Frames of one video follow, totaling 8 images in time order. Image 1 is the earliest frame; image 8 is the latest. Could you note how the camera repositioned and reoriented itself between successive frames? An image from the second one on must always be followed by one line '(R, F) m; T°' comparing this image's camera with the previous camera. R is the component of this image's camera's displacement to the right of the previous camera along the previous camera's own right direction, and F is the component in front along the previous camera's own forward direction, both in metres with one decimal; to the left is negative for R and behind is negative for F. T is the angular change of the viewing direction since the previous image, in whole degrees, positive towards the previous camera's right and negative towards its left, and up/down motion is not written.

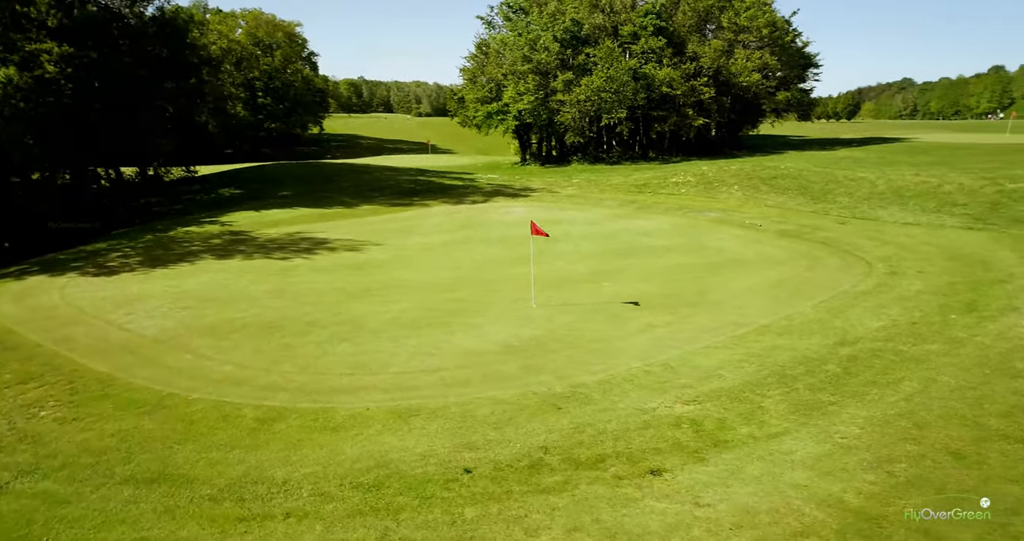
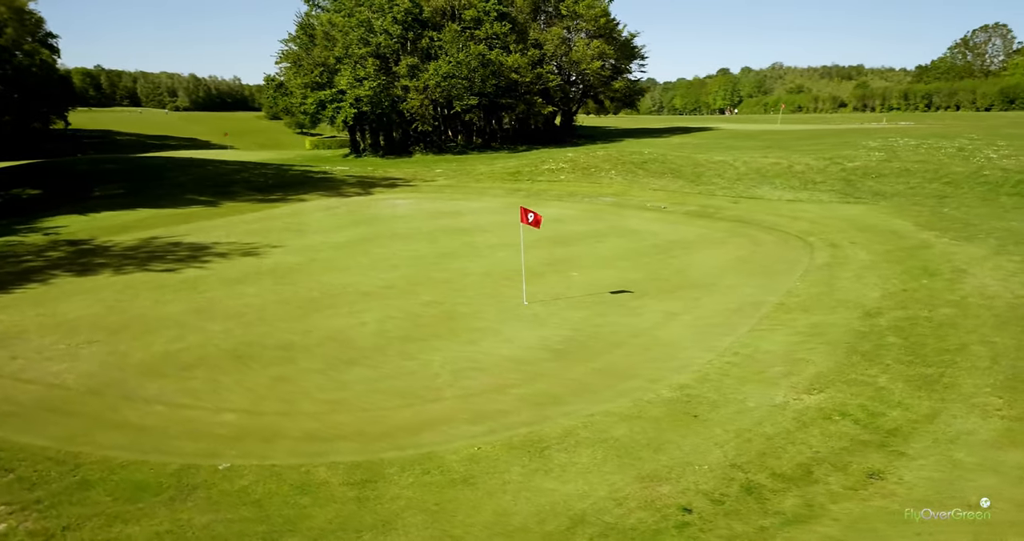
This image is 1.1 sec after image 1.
(-3.9, +2.5) m; +18°
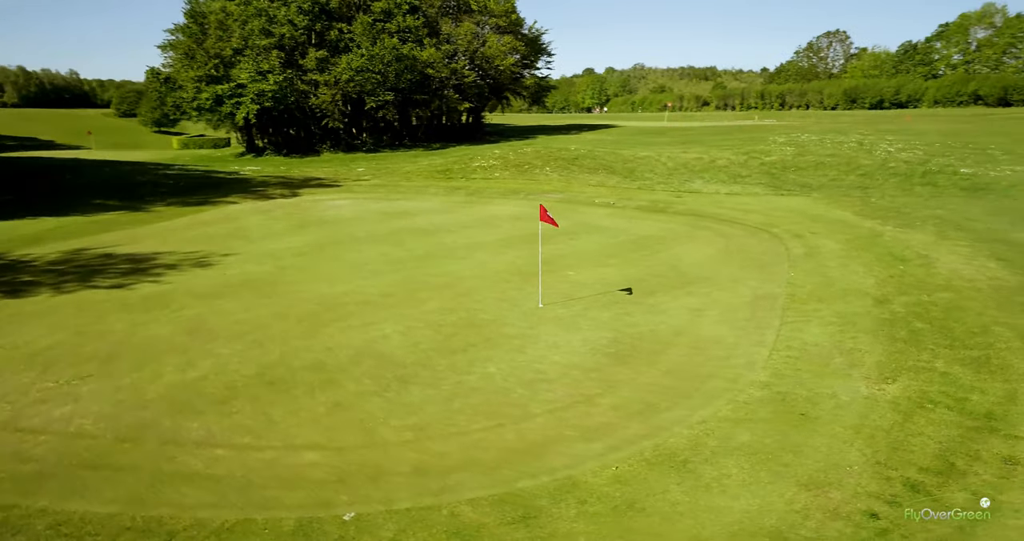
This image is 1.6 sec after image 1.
(-2.6, +0.9) m; +10°
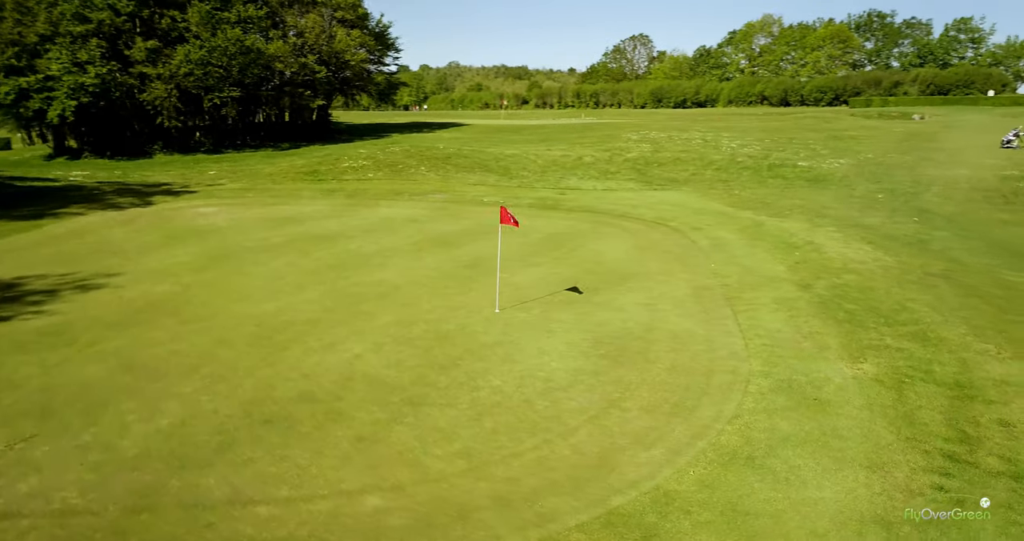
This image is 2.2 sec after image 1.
(-2.3, +0.7) m; +14°
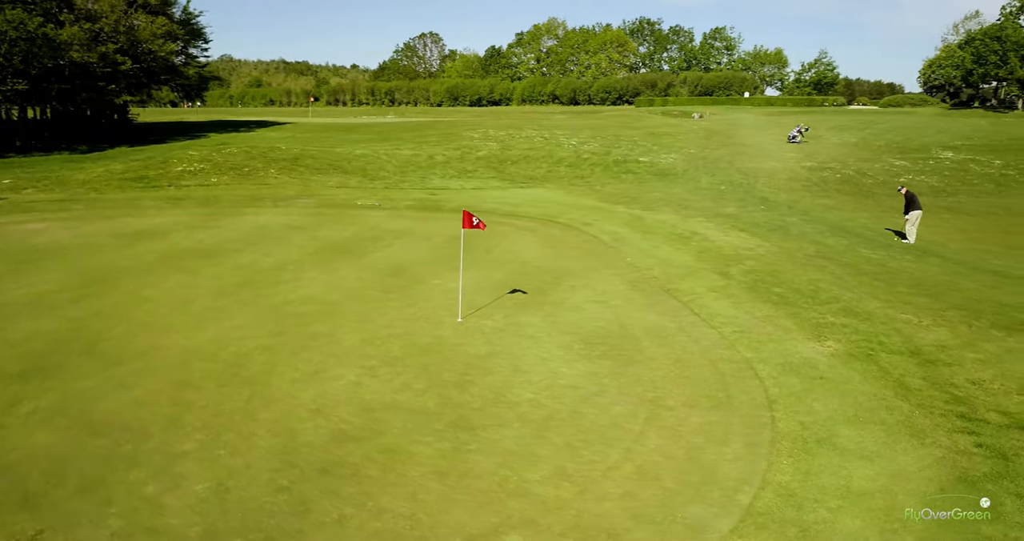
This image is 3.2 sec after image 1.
(-2.8, +0.9) m; +17°
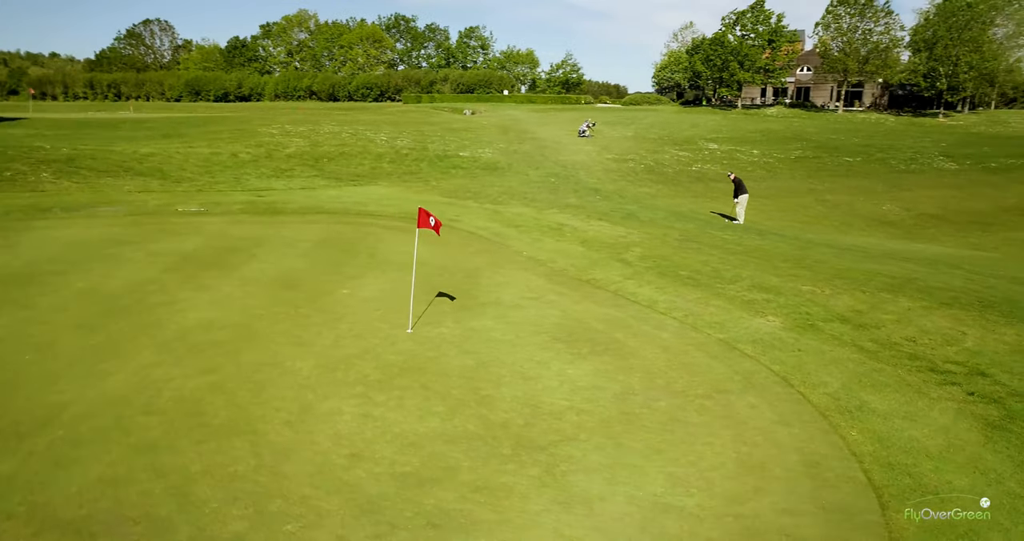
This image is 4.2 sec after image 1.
(-3.0, +1.4) m; +20°
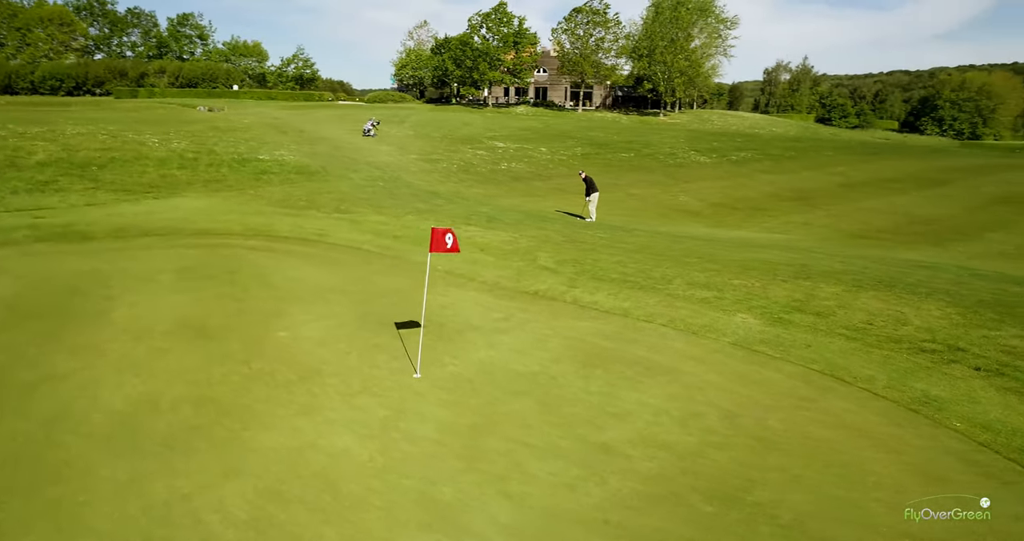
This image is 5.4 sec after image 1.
(-3.7, +2.0) m; +22°
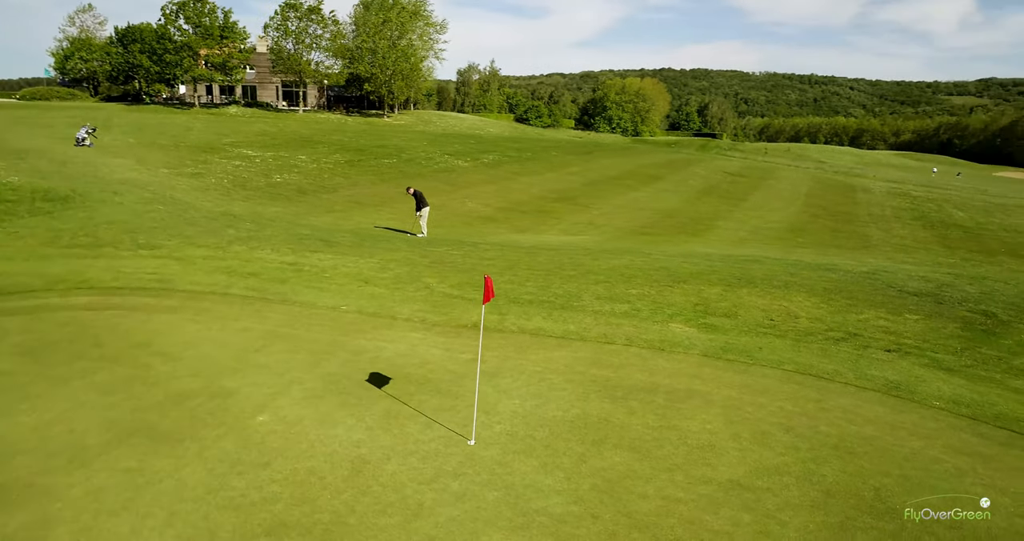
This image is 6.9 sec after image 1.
(-4.0, +1.4) m; +24°
